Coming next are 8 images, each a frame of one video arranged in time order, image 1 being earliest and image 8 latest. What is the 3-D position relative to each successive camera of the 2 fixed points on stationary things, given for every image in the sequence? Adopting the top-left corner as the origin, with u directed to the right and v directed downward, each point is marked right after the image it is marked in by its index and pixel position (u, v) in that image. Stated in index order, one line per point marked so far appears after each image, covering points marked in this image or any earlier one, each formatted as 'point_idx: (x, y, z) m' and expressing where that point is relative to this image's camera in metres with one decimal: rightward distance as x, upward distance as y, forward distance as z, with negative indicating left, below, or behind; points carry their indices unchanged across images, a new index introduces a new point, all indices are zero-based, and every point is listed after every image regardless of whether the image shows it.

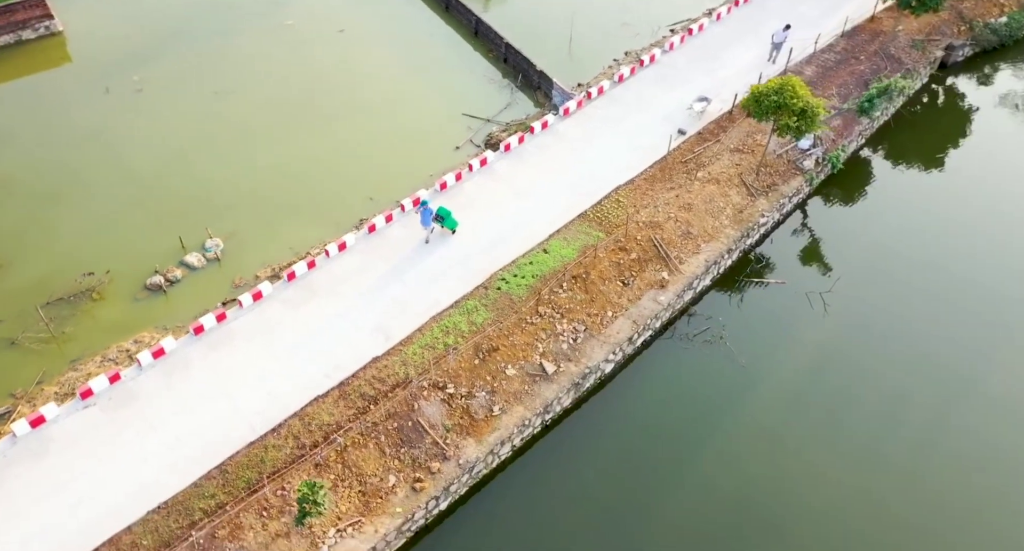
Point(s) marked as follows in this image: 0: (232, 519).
0: (-3.2, -2.8, +8.6) m
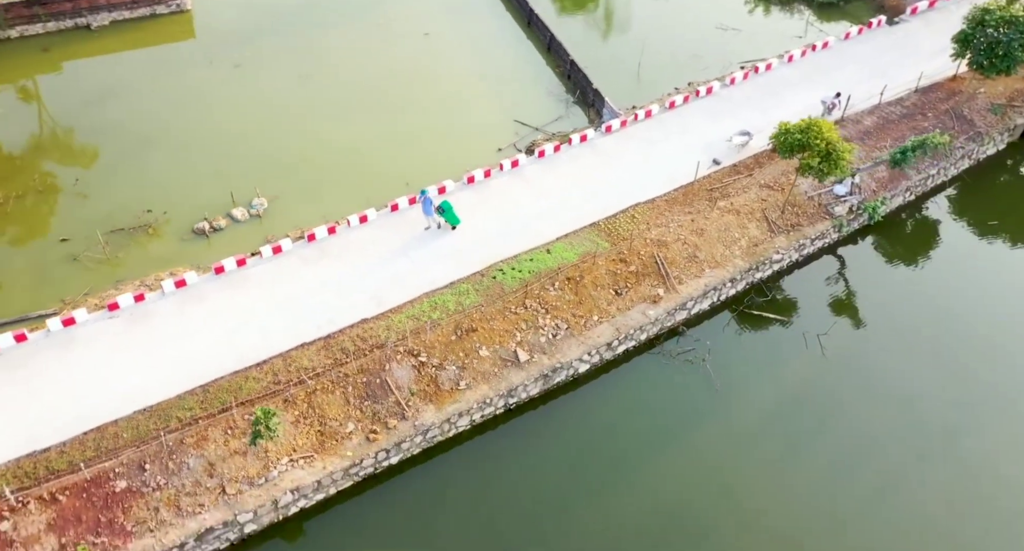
0: (-4.0, -2.0, +9.8) m
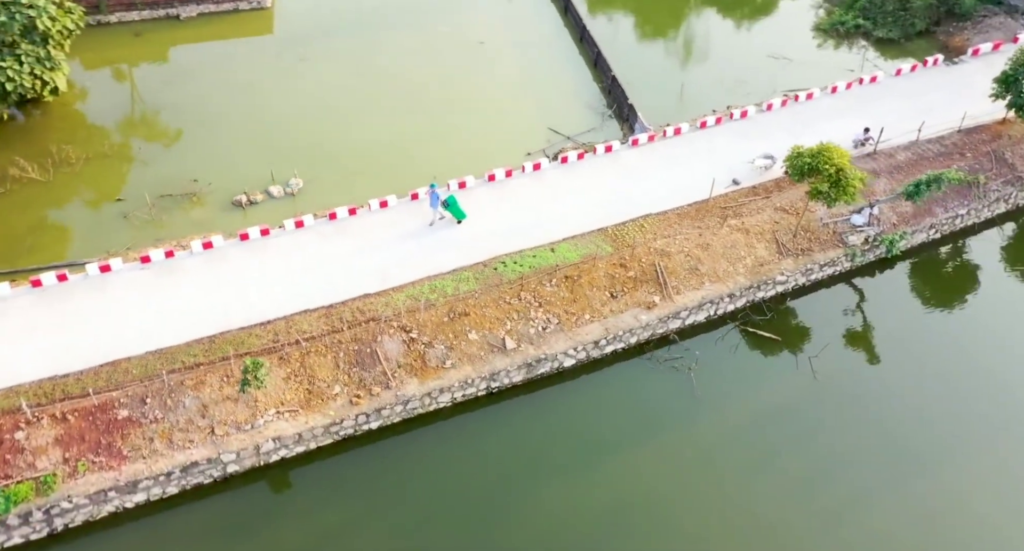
0: (-4.4, -1.4, +10.7) m
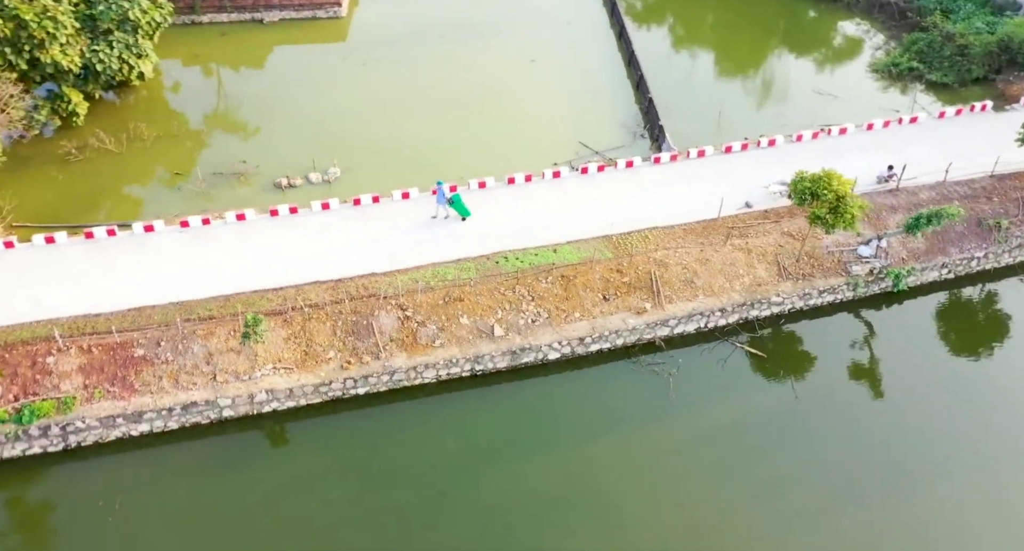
0: (-4.7, -0.8, +11.9) m
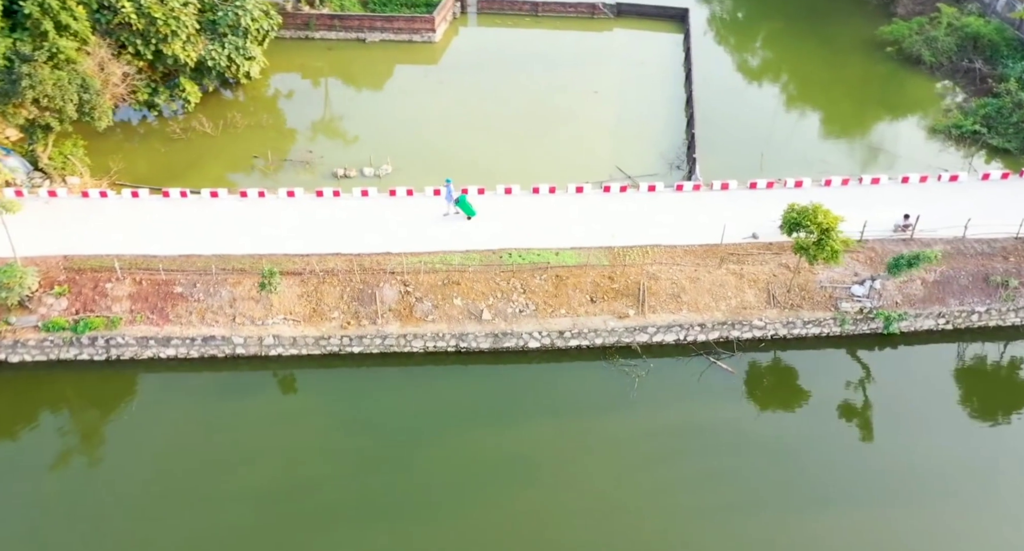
0: (-4.9, 0.0, +13.8) m
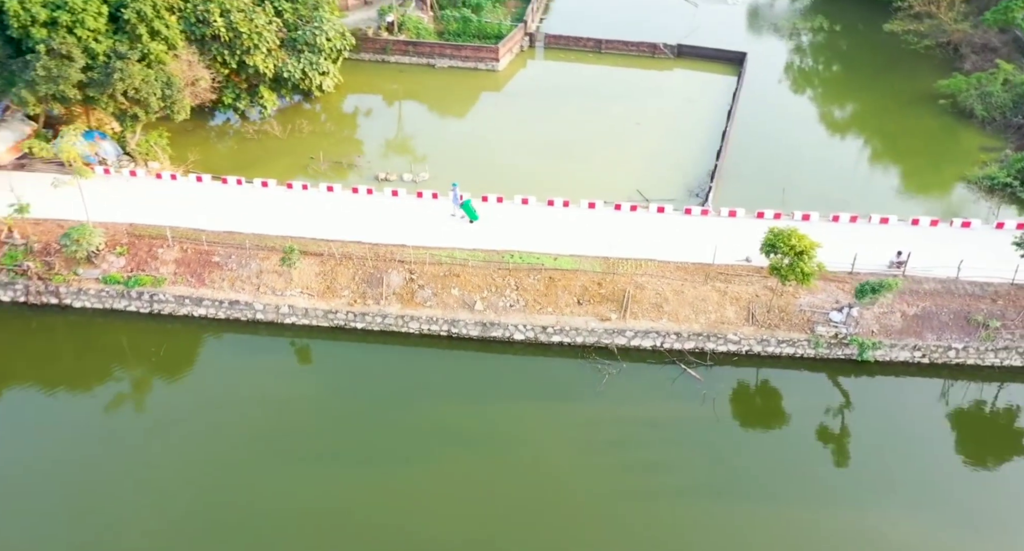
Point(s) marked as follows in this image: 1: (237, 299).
0: (-5.0, +0.5, +15.7) m
1: (-5.4, -0.5, +15.2) m
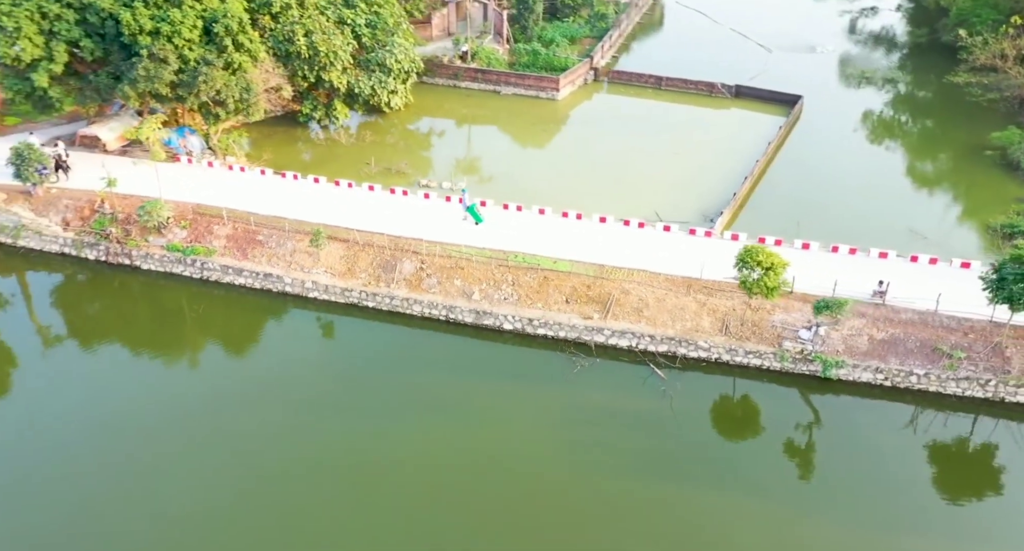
0: (-4.9, +0.9, +18.0) m
1: (-5.5, +0.1, +17.5) m
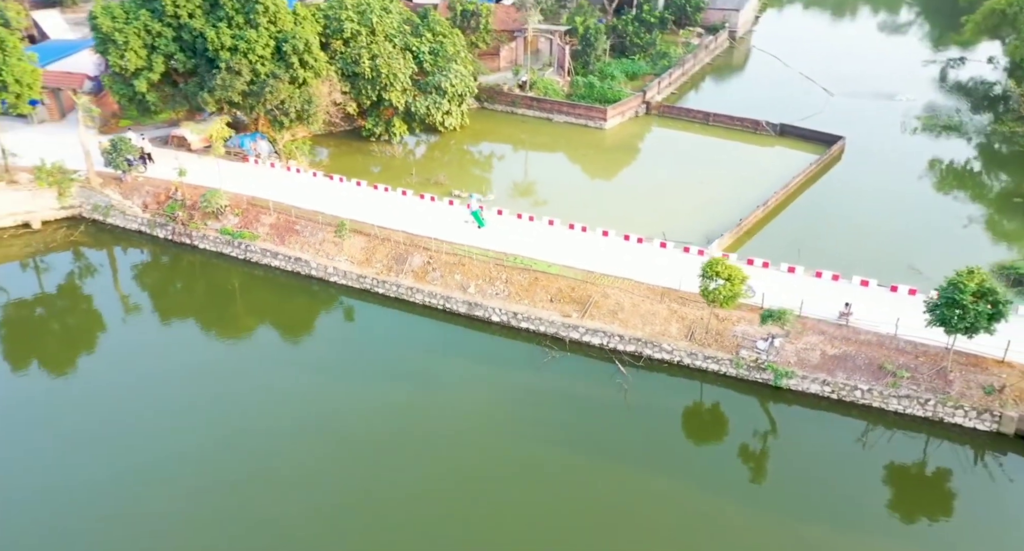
0: (-4.8, +1.3, +20.6) m
1: (-5.5, +0.5, +20.1) m
